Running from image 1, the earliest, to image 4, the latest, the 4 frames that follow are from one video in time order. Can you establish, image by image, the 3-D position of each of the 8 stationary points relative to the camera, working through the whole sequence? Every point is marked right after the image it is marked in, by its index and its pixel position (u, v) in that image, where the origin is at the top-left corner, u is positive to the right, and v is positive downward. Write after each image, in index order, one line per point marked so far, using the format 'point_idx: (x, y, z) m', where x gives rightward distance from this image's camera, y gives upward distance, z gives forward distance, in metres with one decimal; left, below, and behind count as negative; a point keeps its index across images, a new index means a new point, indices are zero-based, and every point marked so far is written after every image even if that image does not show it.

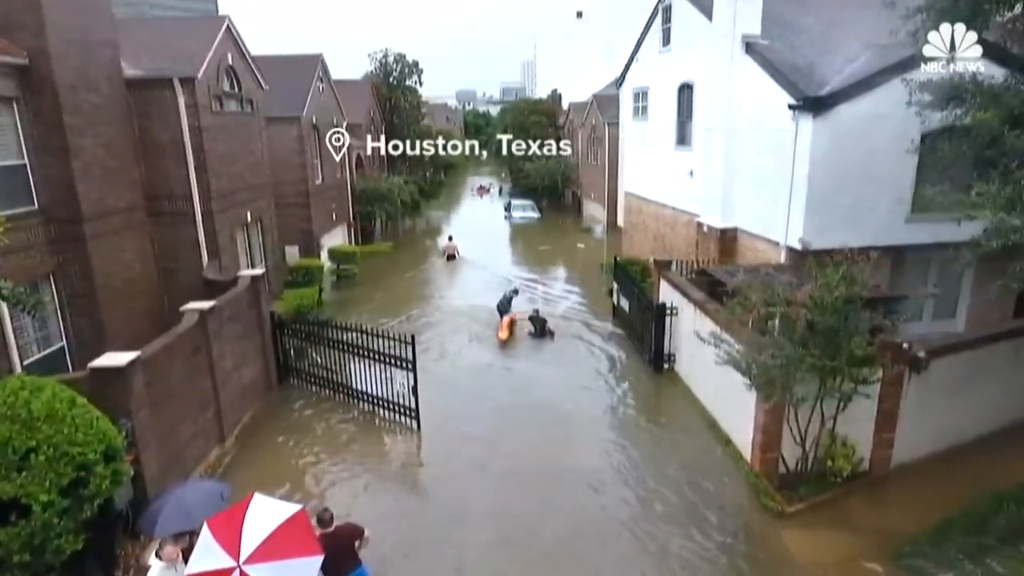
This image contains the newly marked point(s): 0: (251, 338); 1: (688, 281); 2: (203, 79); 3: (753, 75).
0: (-5.0, -1.0, +12.4) m
1: (+3.8, +0.1, +13.9) m
2: (-6.6, +4.5, +13.7) m
3: (+5.4, +4.7, +14.4) m
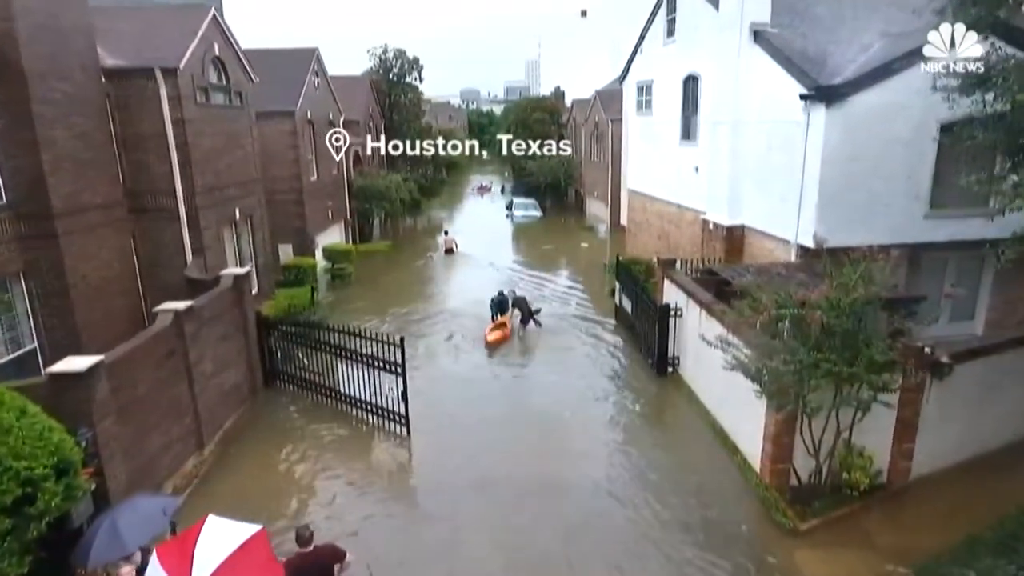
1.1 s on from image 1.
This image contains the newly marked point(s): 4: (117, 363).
0: (-5.1, -0.9, +11.8) m
1: (+3.7, +0.1, +13.3) m
2: (-6.6, +4.5, +13.2) m
3: (+5.3, +4.7, +13.7) m
4: (-4.9, -1.0, +8.1) m
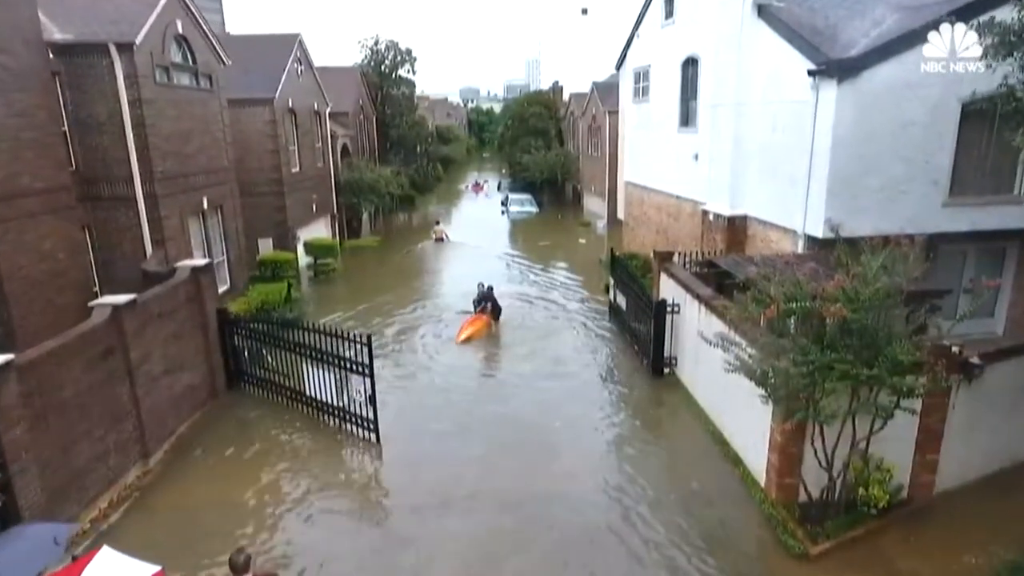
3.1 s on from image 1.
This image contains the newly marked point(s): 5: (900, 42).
0: (-5.4, -0.8, +10.9) m
1: (+3.4, +0.2, +12.3) m
2: (-6.9, +4.6, +12.2) m
3: (+5.0, +4.8, +12.7) m
4: (-5.3, -0.8, +7.1) m
5: (+6.2, +3.9, +10.3) m
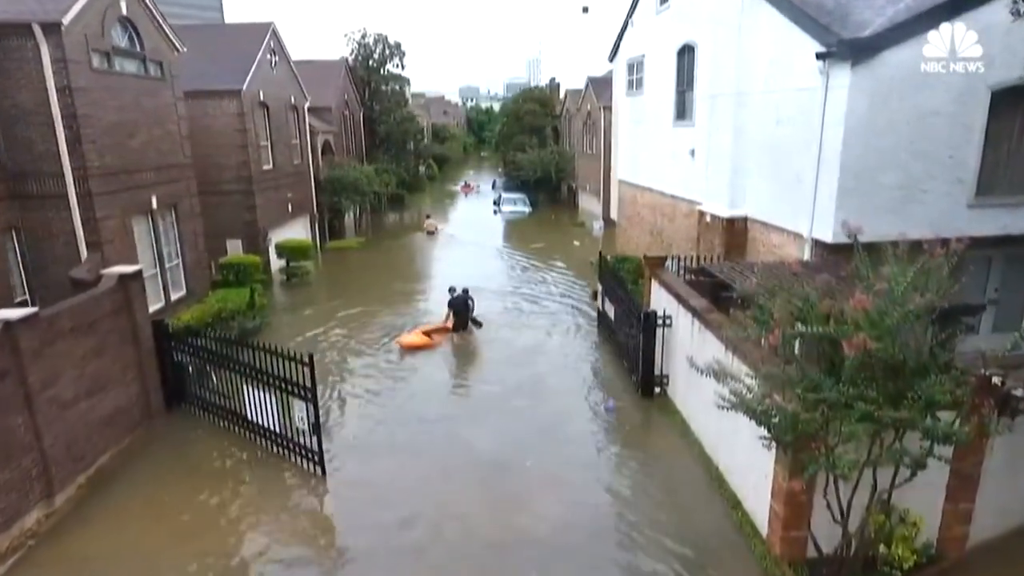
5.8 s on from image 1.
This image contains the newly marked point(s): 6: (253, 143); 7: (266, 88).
0: (-5.8, -1.0, +9.6) m
1: (+3.0, +0.1, +11.1) m
2: (-7.4, +4.4, +11.0) m
3: (+4.6, +4.7, +11.5) m
4: (-5.7, -1.0, +5.9) m
5: (+5.7, +3.8, +9.1) m
6: (-7.6, +4.2, +19.0) m
7: (-7.6, +6.2, +19.9) m
